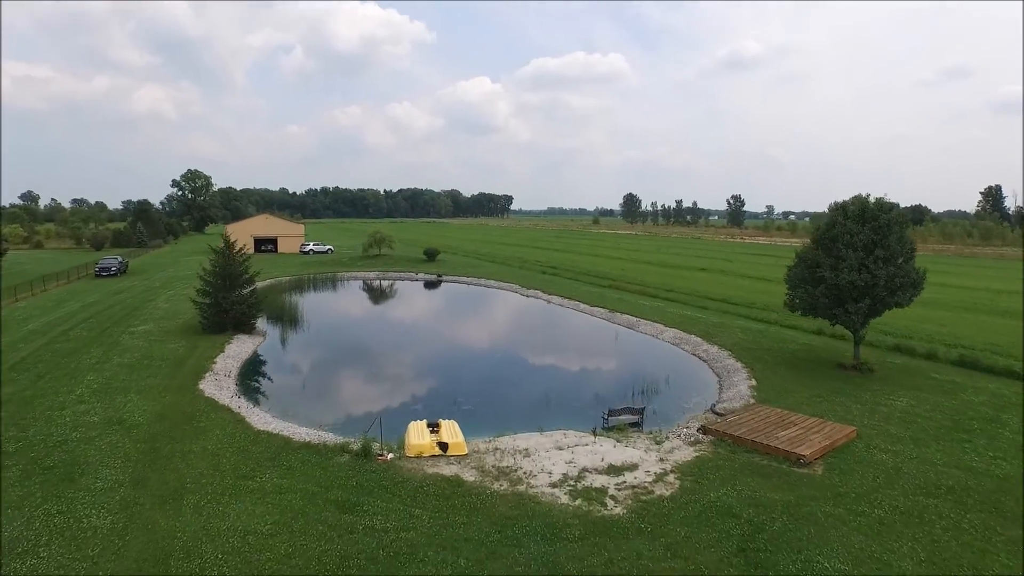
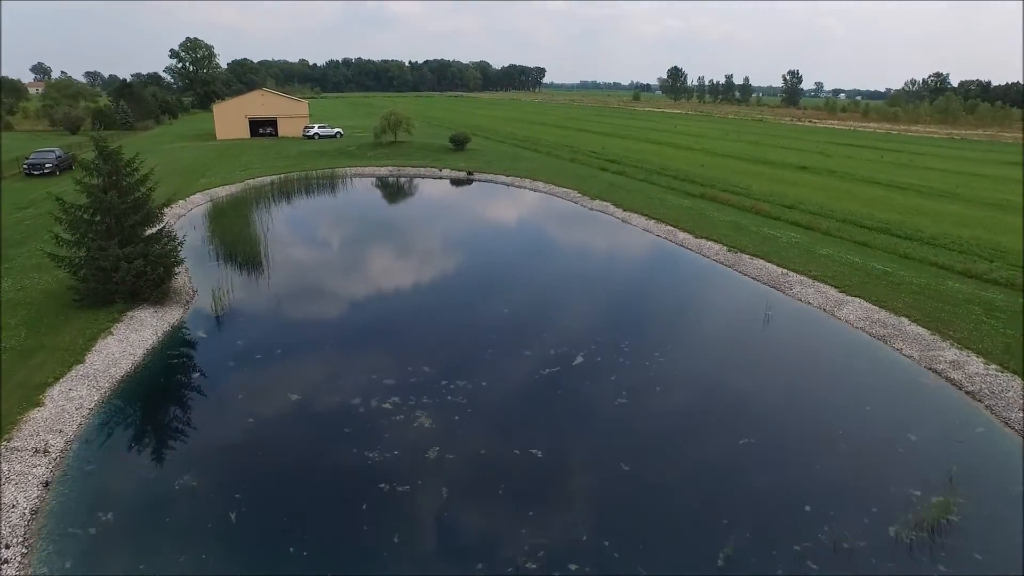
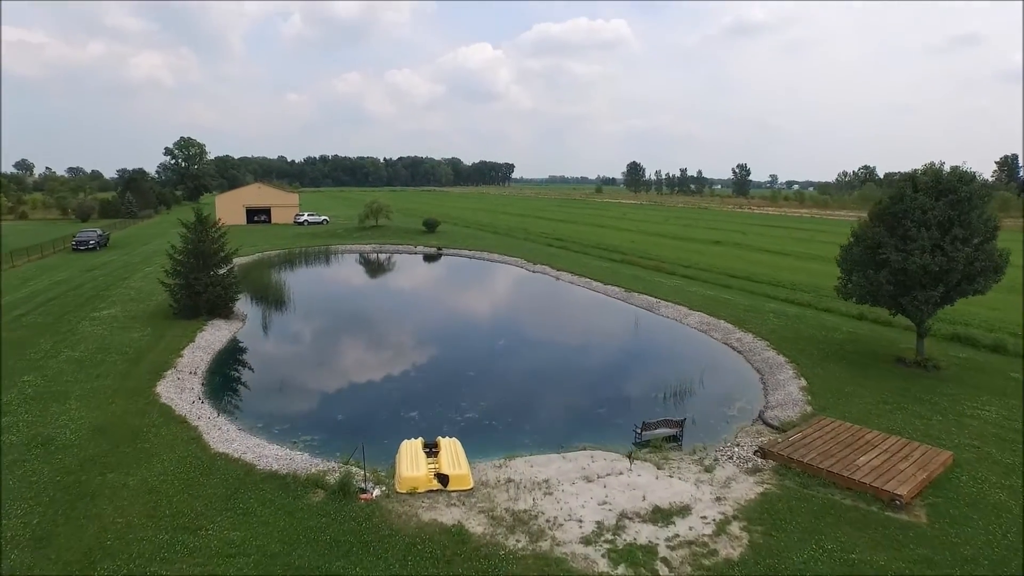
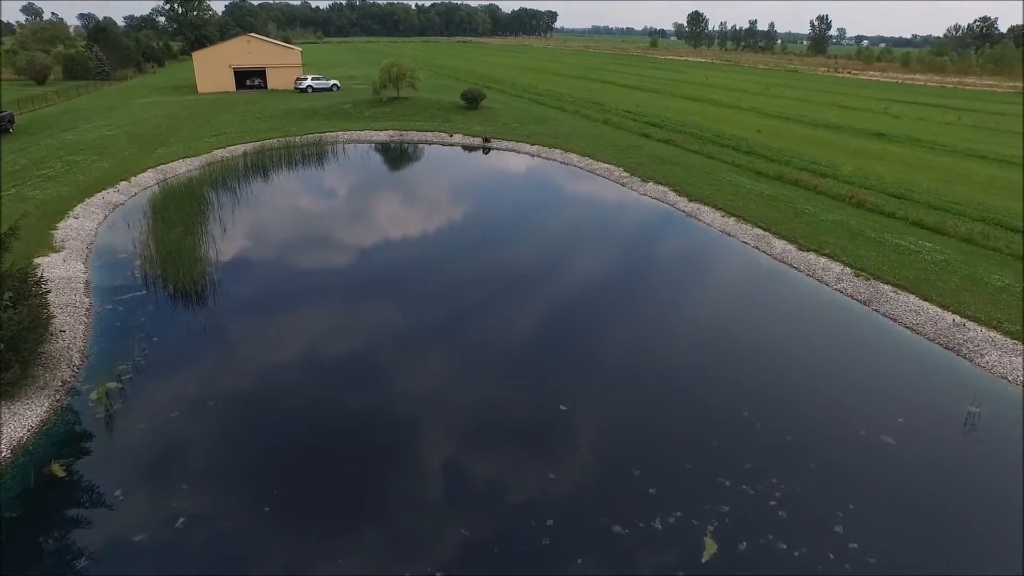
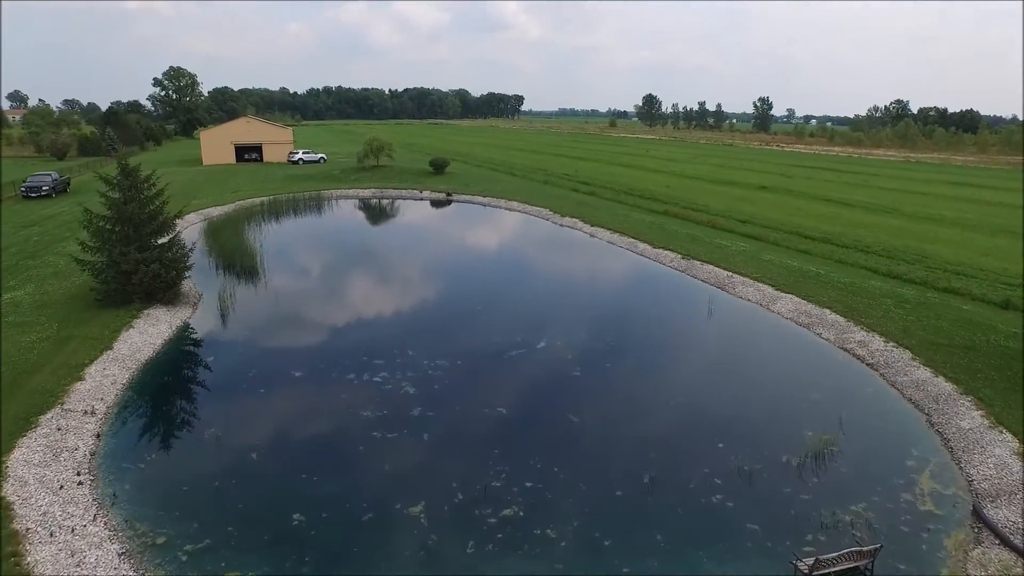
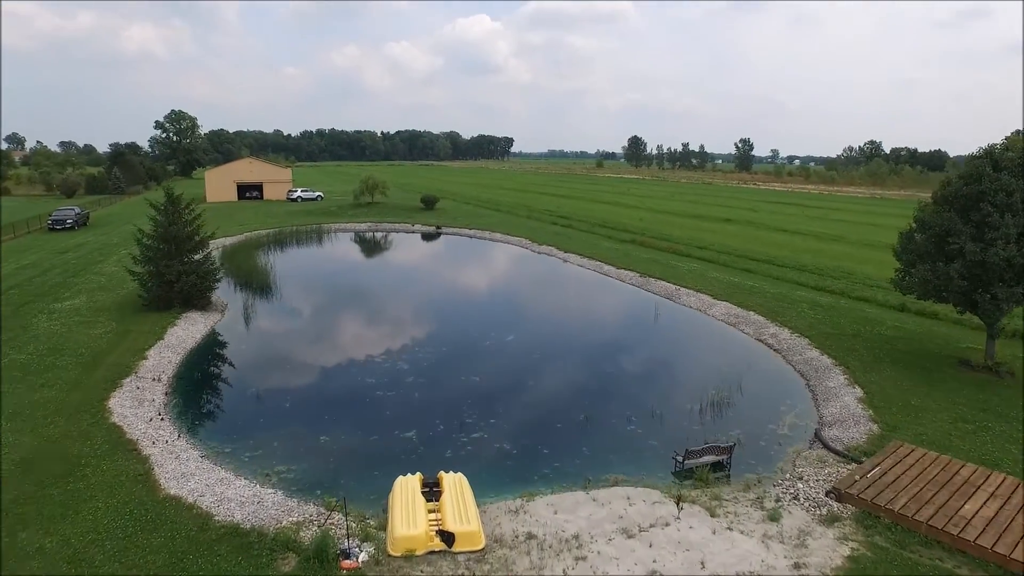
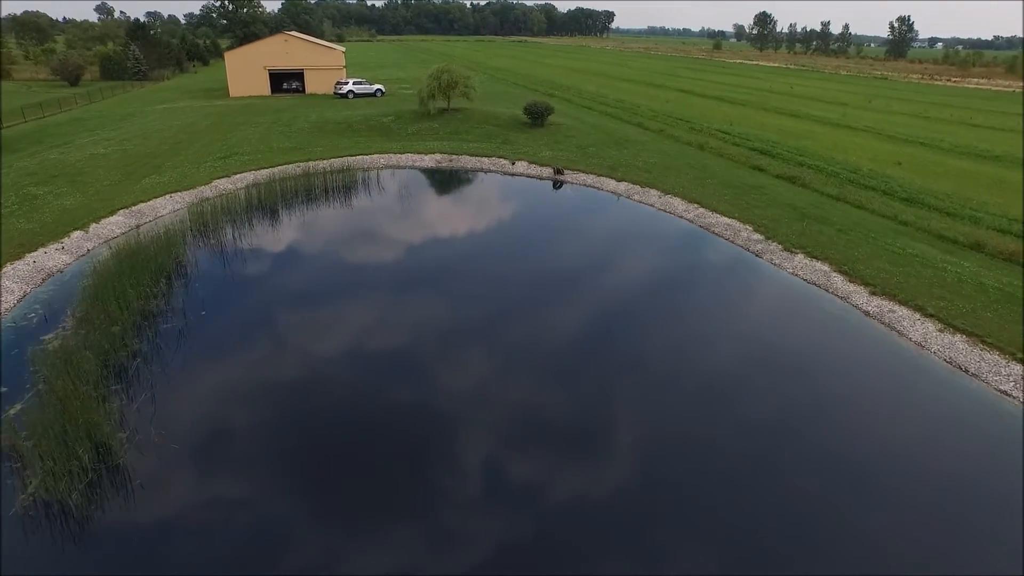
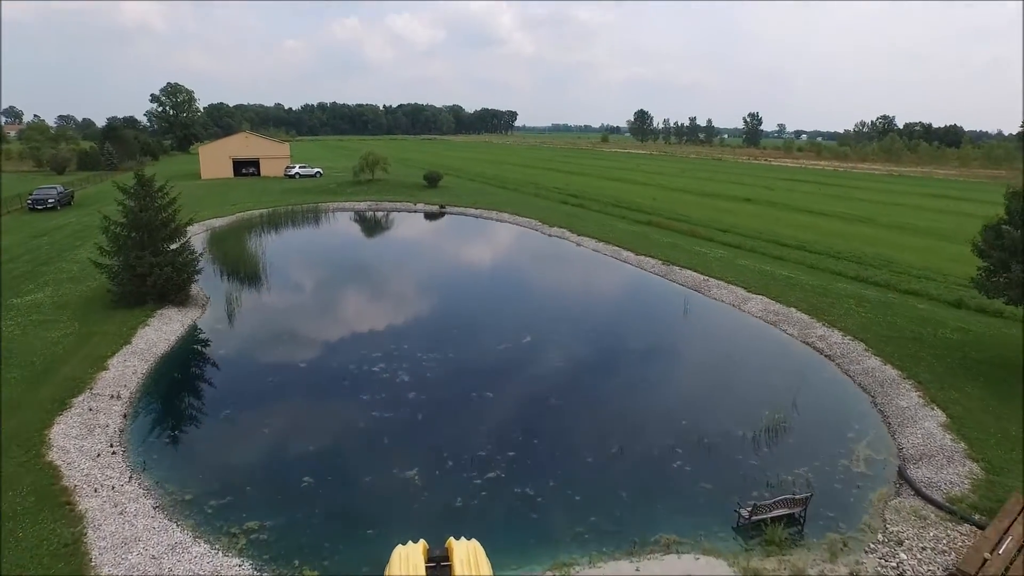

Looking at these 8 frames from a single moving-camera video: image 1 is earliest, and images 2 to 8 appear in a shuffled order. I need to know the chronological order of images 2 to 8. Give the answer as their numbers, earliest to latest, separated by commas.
3, 6, 8, 5, 2, 4, 7
